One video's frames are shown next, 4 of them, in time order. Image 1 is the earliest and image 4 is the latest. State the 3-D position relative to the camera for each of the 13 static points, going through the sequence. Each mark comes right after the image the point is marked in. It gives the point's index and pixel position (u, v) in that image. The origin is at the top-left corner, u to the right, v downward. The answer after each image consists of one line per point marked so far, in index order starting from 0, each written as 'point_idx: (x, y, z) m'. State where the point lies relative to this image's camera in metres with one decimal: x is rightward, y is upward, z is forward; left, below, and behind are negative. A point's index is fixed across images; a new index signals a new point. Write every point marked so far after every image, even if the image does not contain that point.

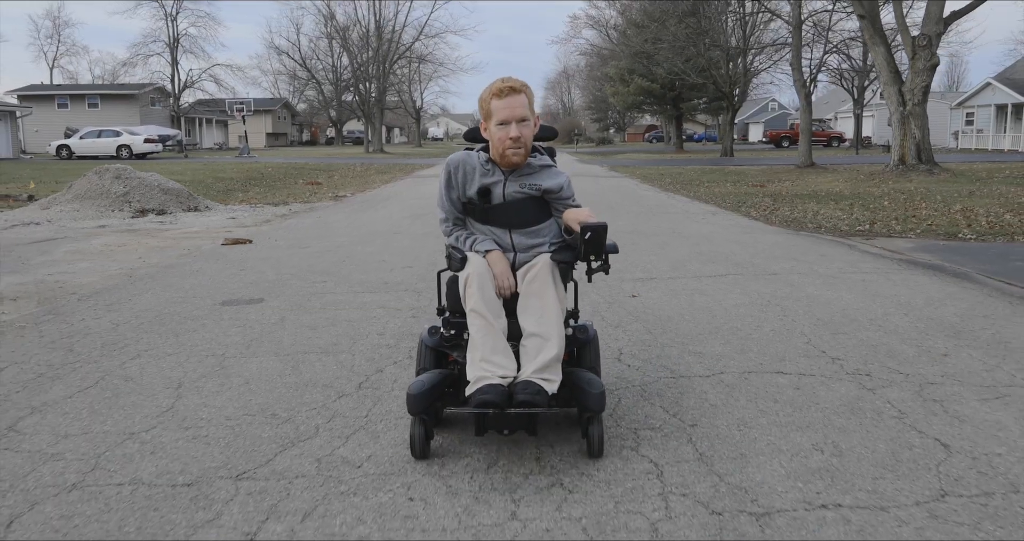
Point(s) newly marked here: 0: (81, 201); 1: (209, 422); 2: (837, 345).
0: (-6.5, +1.1, +14.5) m
1: (-1.2, -0.6, +3.8) m
2: (+1.7, -0.4, +4.8) m
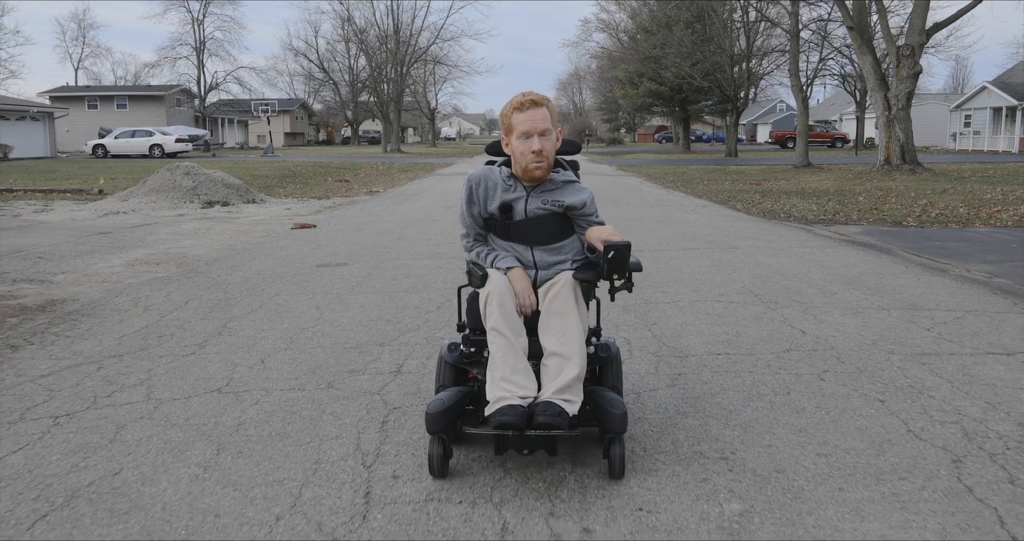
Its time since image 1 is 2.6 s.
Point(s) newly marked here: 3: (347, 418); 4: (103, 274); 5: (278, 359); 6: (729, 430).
0: (-6.2, +1.3, +16.8) m
1: (-1.0, -0.3, +6.0) m
2: (+1.8, -0.1, +6.9) m
3: (-0.7, -0.6, +4.1) m
4: (-3.6, 0.0, +8.5) m
5: (-1.2, -0.4, +5.3) m
6: (+0.8, -0.6, +3.7) m
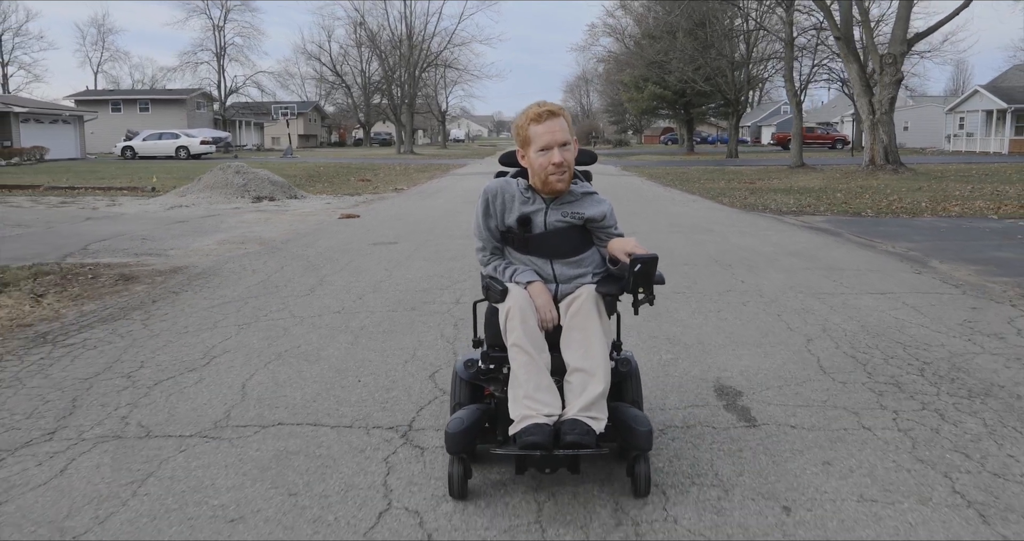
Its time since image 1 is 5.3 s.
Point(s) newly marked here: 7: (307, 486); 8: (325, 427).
0: (-6.0, +1.6, +19.0) m
1: (-0.8, -0.1, +8.1) m
2: (+2.0, +0.1, +9.1) m
3: (-0.5, -0.3, +6.2) m
4: (-3.4, +0.2, +10.7) m
5: (-1.1, -0.2, +7.4) m
6: (+1.0, -0.3, +5.8) m
7: (-0.7, -0.7, +3.3) m
8: (-0.8, -0.6, +4.0) m
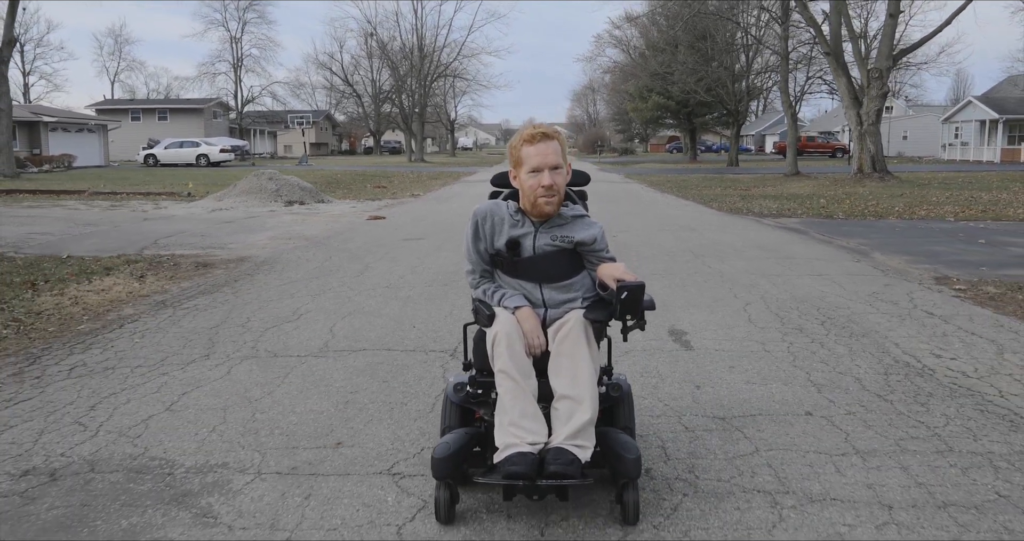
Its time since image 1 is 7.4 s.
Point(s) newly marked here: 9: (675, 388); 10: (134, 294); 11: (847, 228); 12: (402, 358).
0: (-5.8, +1.6, +20.8) m
1: (-0.7, +0.1, +9.9) m
2: (+2.1, +0.2, +10.9) m
3: (-0.4, -0.2, +8.0) m
4: (-3.3, +0.3, +12.5) m
5: (-1.0, 0.0, +9.2) m
6: (+1.1, -0.2, +7.6) m
7: (-0.6, -0.6, +5.1) m
8: (-0.7, -0.5, +5.8) m
9: (+0.8, -0.6, +4.8) m
10: (-3.3, -0.2, +8.4) m
11: (+5.1, +0.7, +14.6) m
12: (-0.6, -0.5, +5.5) m
